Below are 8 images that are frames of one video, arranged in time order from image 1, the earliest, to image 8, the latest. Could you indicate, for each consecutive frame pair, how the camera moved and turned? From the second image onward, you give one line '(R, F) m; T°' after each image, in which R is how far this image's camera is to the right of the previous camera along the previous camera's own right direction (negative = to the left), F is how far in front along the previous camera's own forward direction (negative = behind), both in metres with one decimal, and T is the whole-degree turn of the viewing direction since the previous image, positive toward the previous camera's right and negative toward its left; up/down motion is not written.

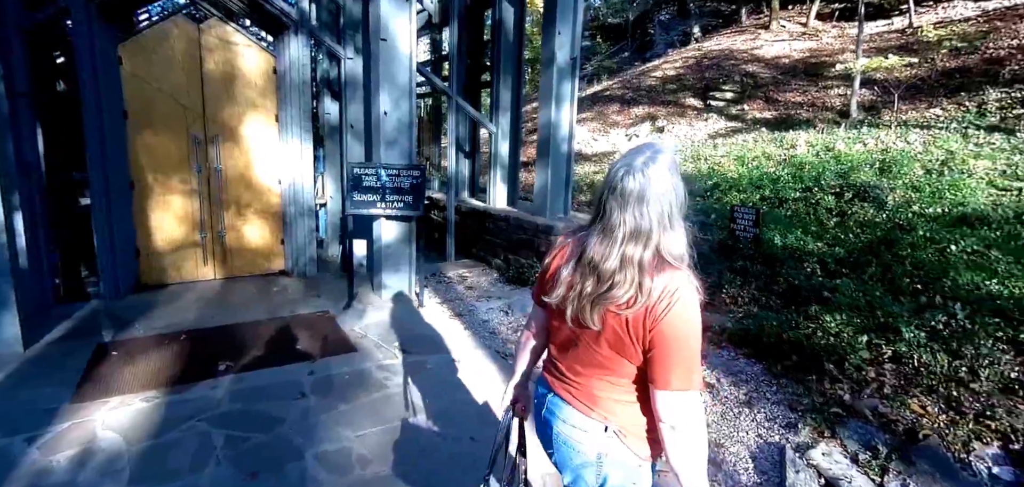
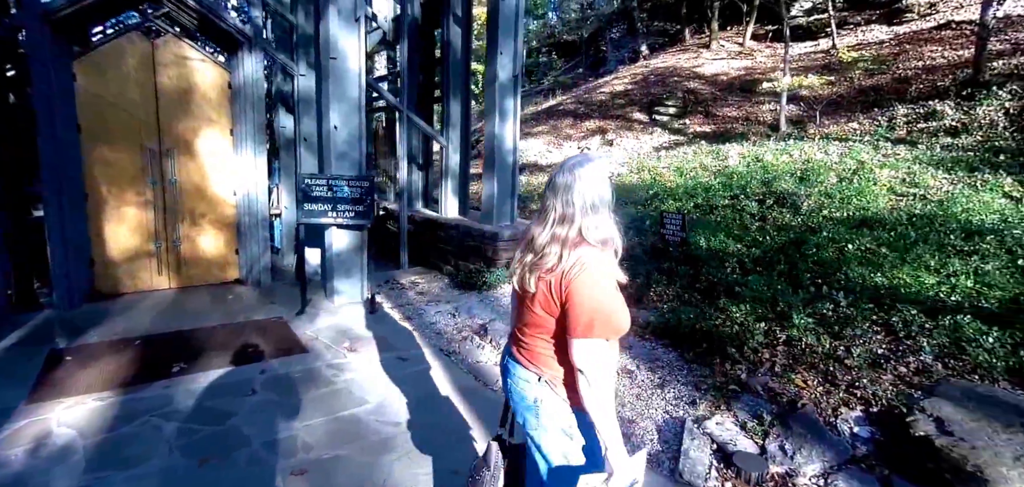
(+0.2, -0.3) m; +4°
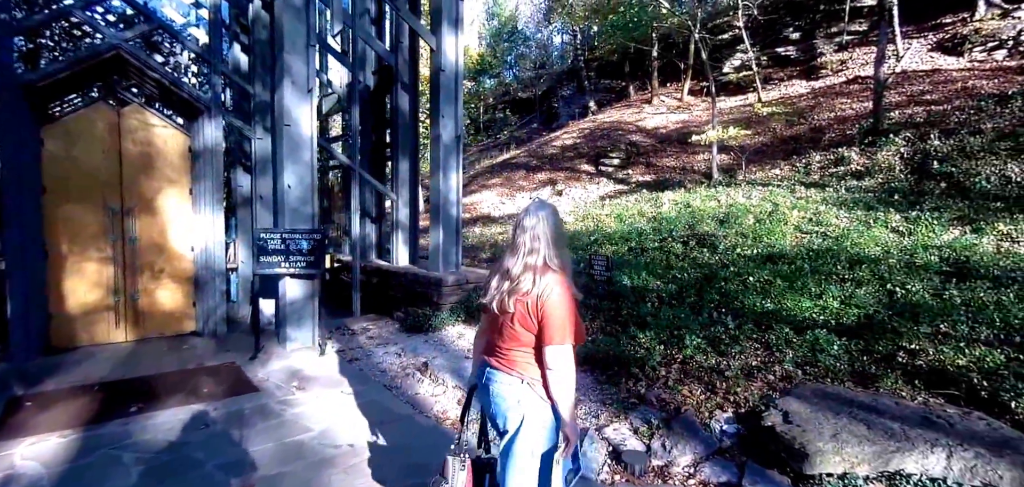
(+0.3, -0.5) m; +3°
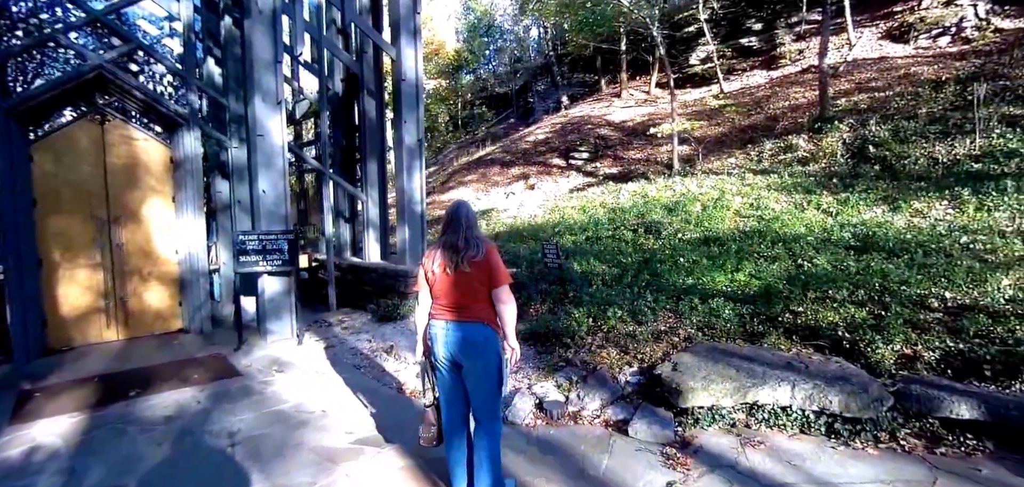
(+0.4, -0.6) m; +1°
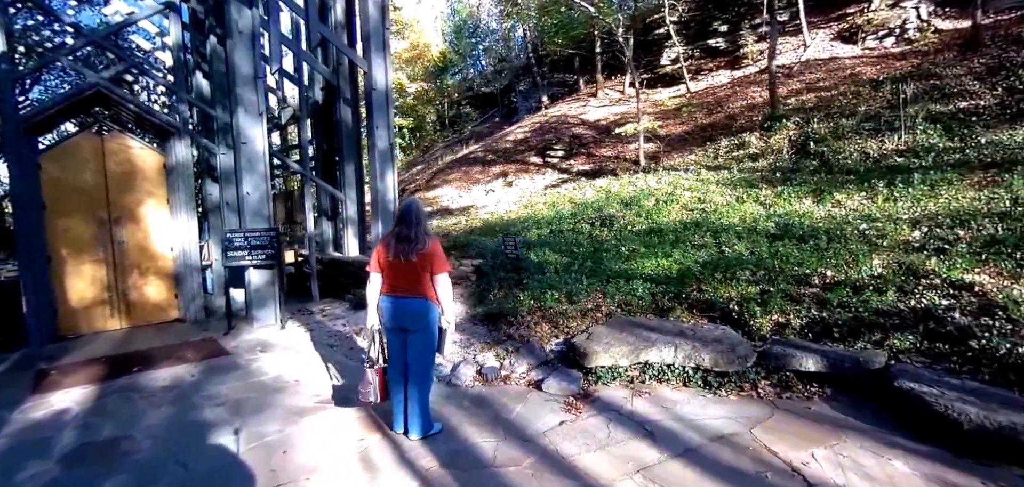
(+0.5, -0.7) m; 0°
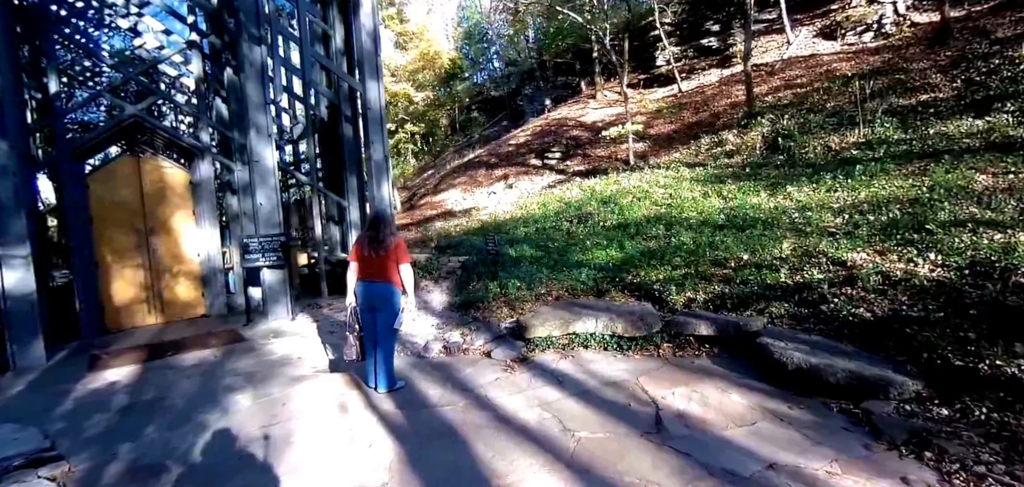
(+0.7, -0.9) m; -3°
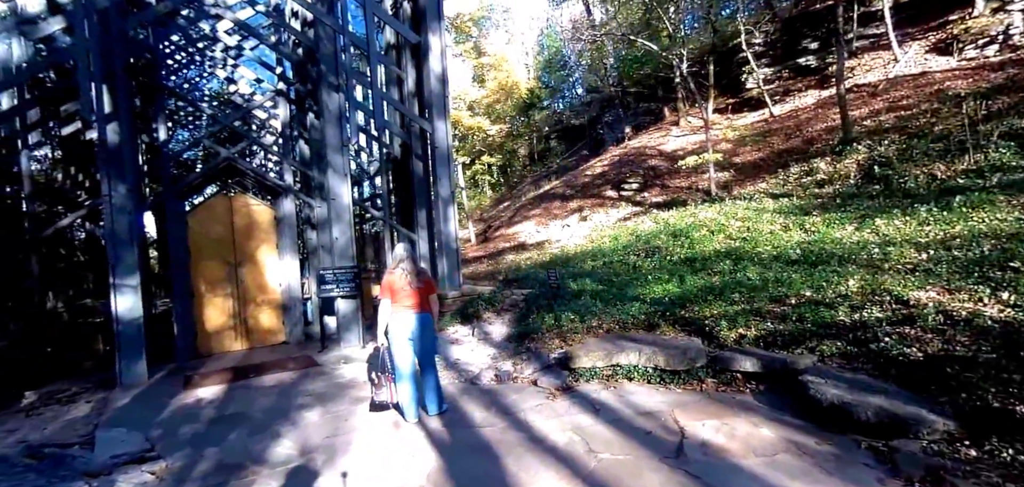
(+0.3, 0.0) m; -9°
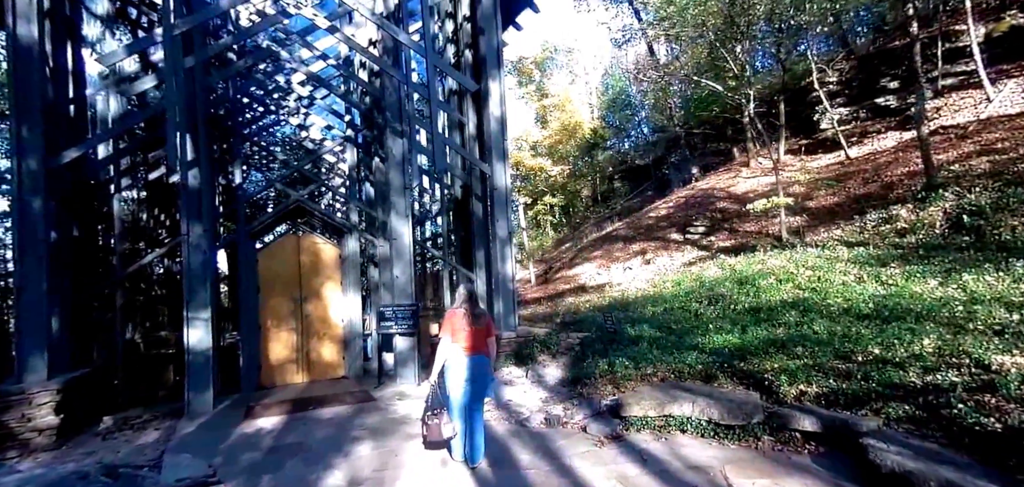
(+0.1, +0.1) m; -7°
